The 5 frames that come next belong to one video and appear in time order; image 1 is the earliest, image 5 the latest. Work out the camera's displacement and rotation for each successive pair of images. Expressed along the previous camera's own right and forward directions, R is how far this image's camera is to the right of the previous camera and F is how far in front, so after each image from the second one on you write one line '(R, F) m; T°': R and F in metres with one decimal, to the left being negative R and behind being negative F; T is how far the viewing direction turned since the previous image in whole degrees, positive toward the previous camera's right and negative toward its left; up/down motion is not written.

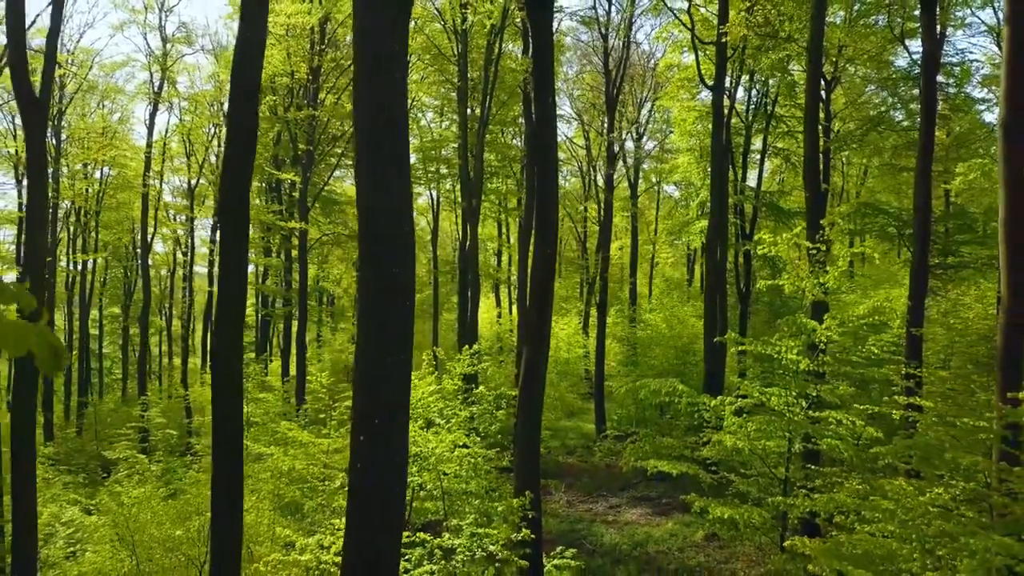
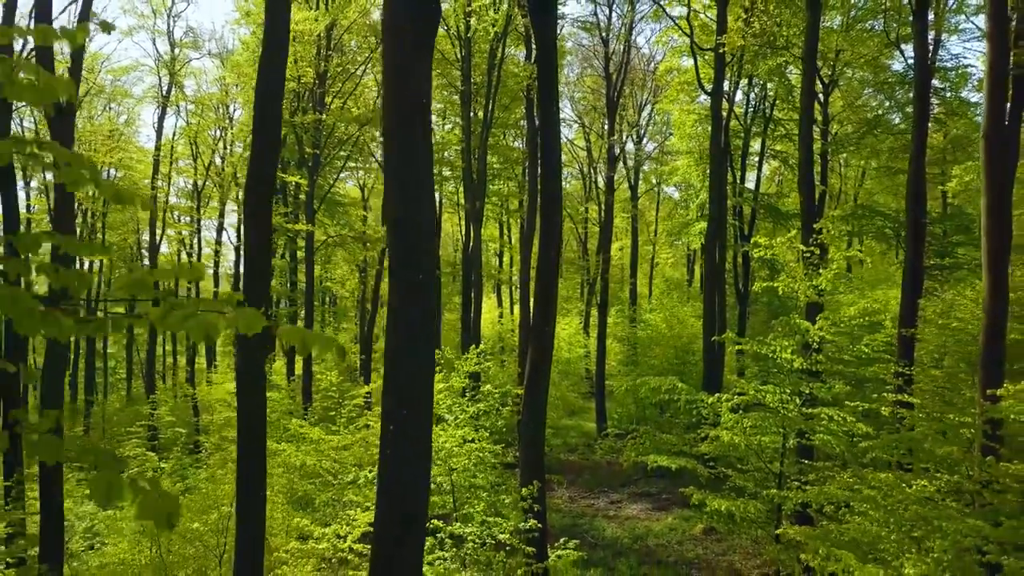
(-0.1, -0.3) m; 0°
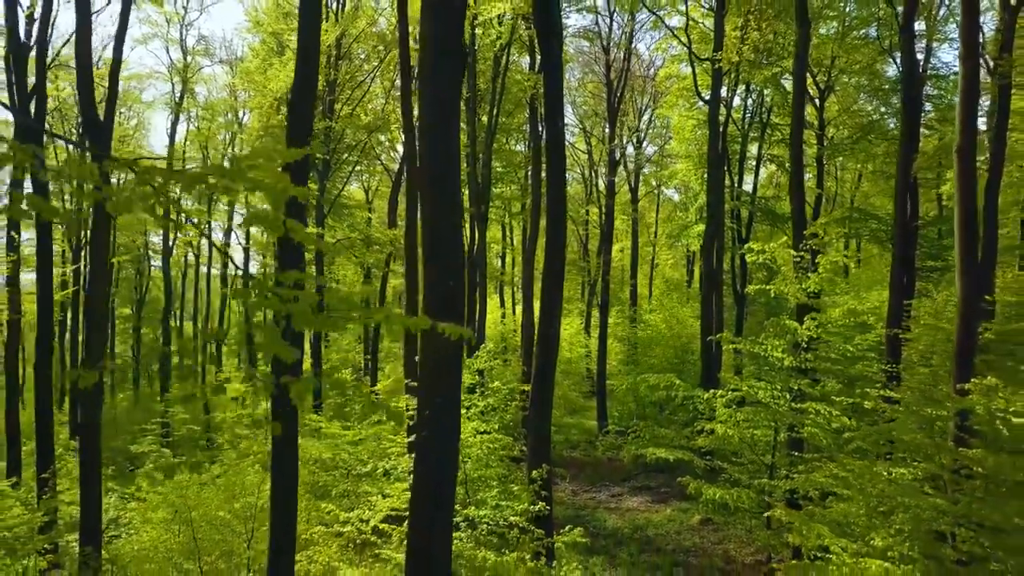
(-0.1, -0.5) m; 0°
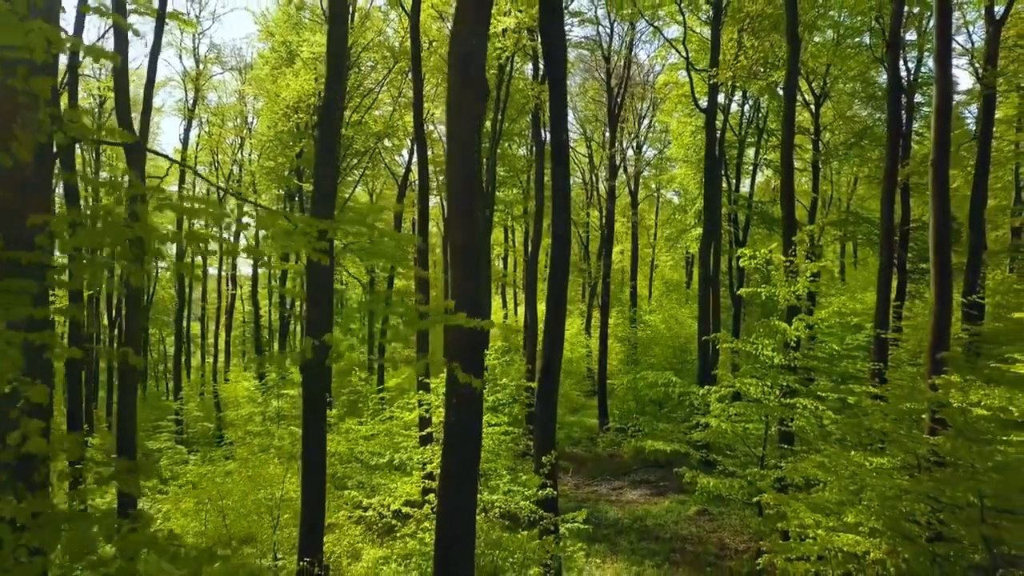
(-0.1, -0.5) m; 0°
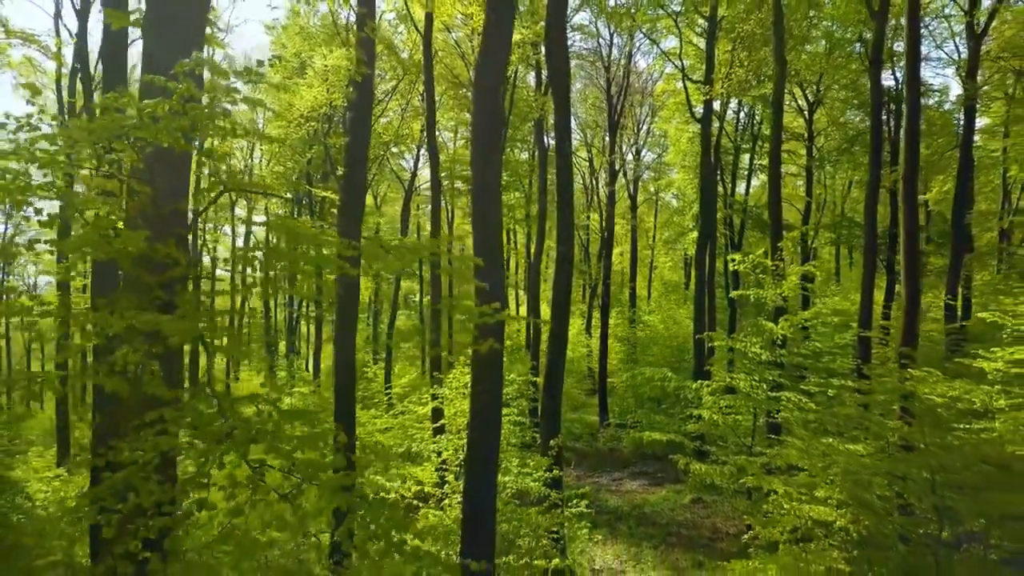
(-0.1, -0.7) m; 0°
